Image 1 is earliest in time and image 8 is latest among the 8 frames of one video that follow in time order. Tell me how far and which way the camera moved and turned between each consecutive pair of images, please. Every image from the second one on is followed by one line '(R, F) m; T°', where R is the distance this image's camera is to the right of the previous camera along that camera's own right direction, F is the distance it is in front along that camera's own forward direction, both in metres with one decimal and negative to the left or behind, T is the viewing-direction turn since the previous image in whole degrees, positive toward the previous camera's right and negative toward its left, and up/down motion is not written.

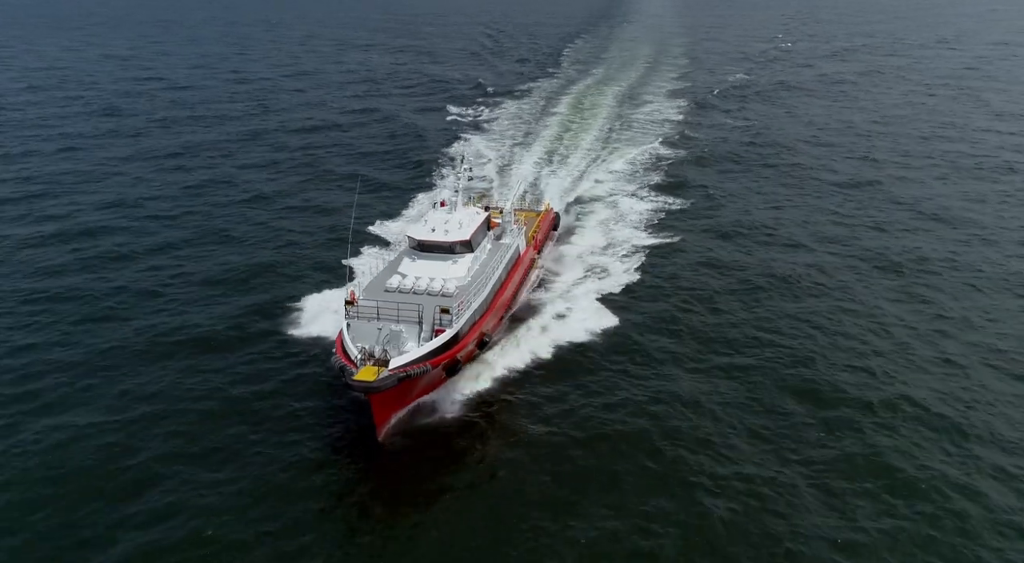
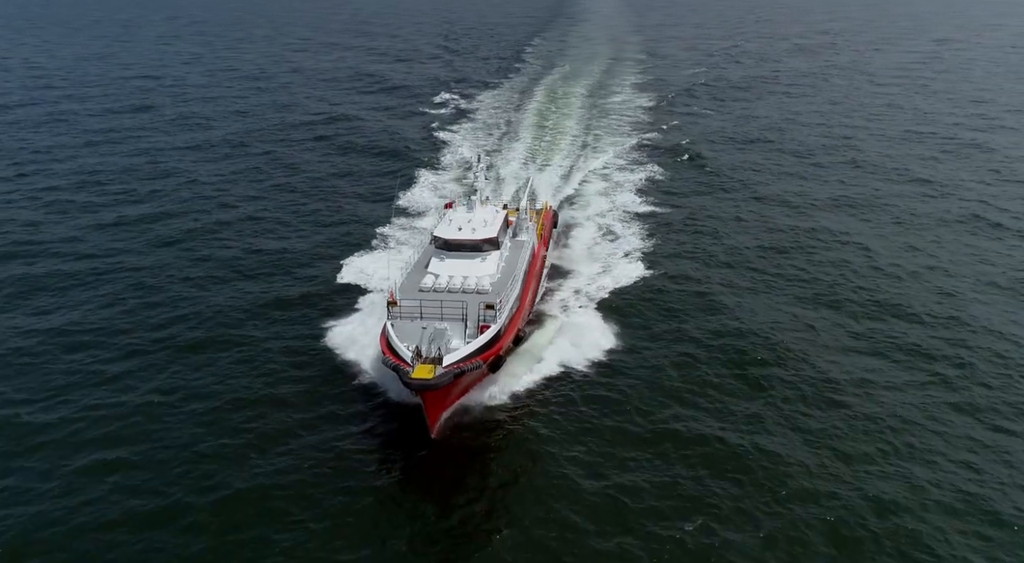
(-5.7, -6.8) m; +3°
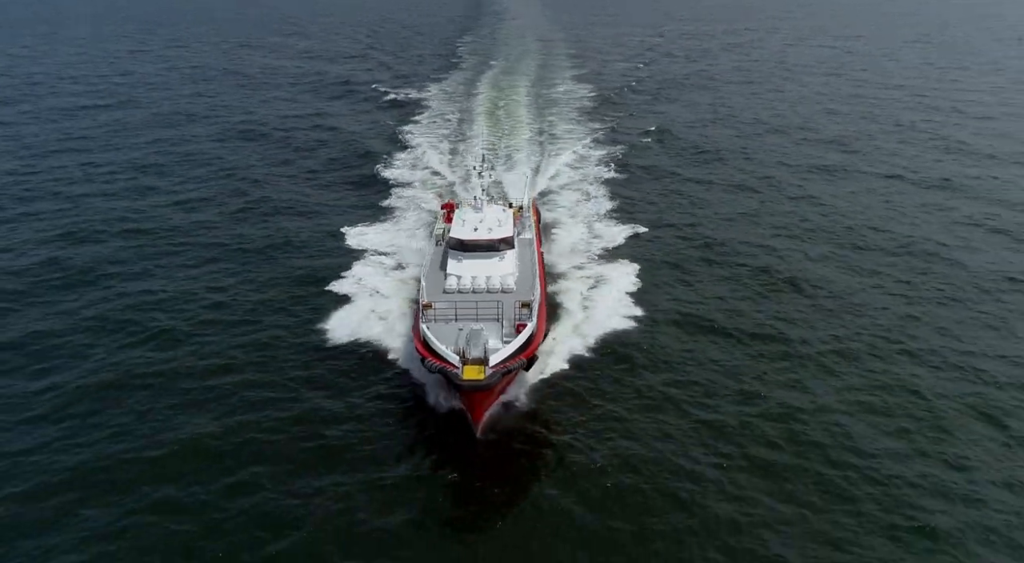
(-5.8, -7.0) m; +6°
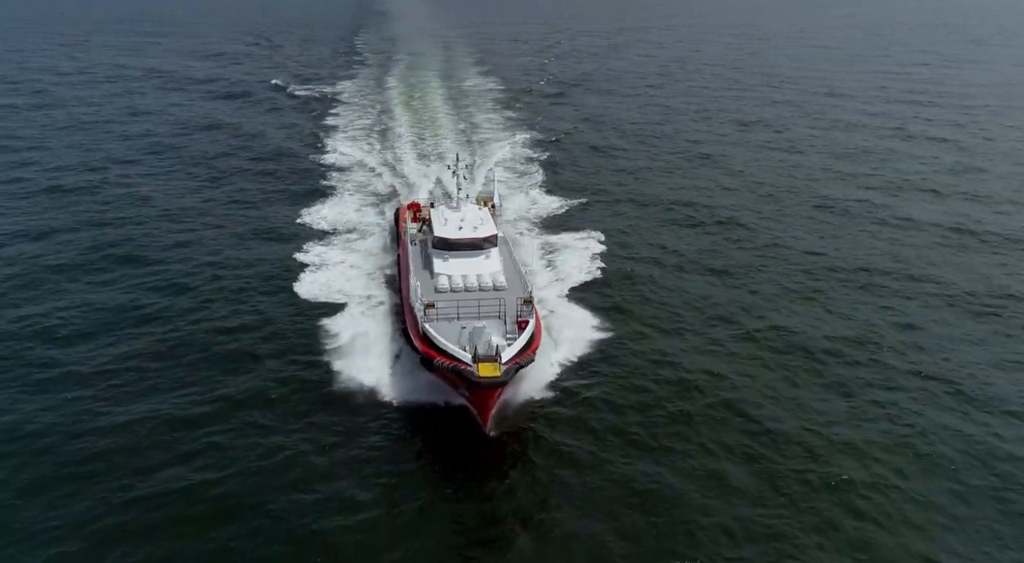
(-4.7, -5.9) m; +8°
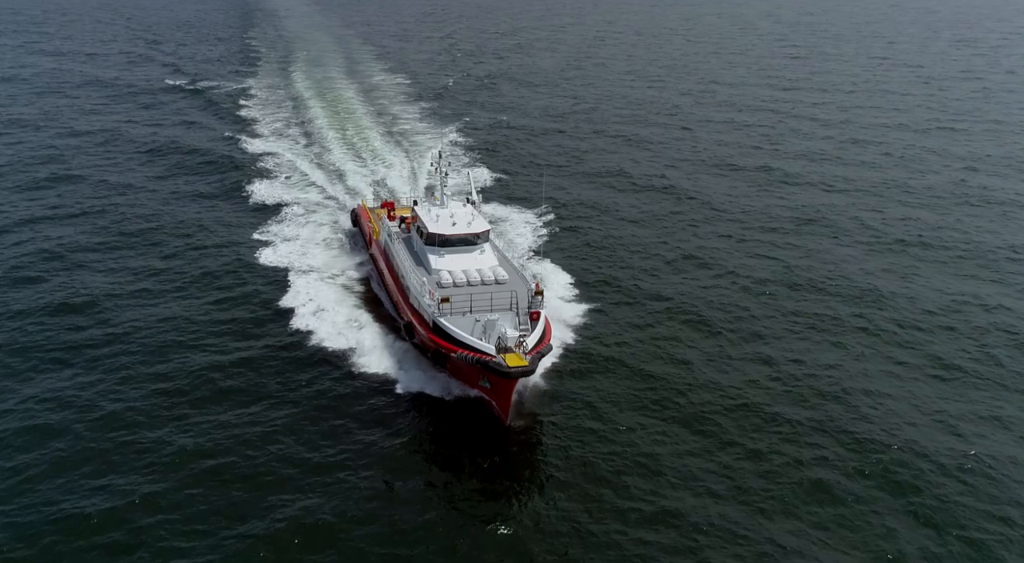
(-4.4, -6.2) m; +8°
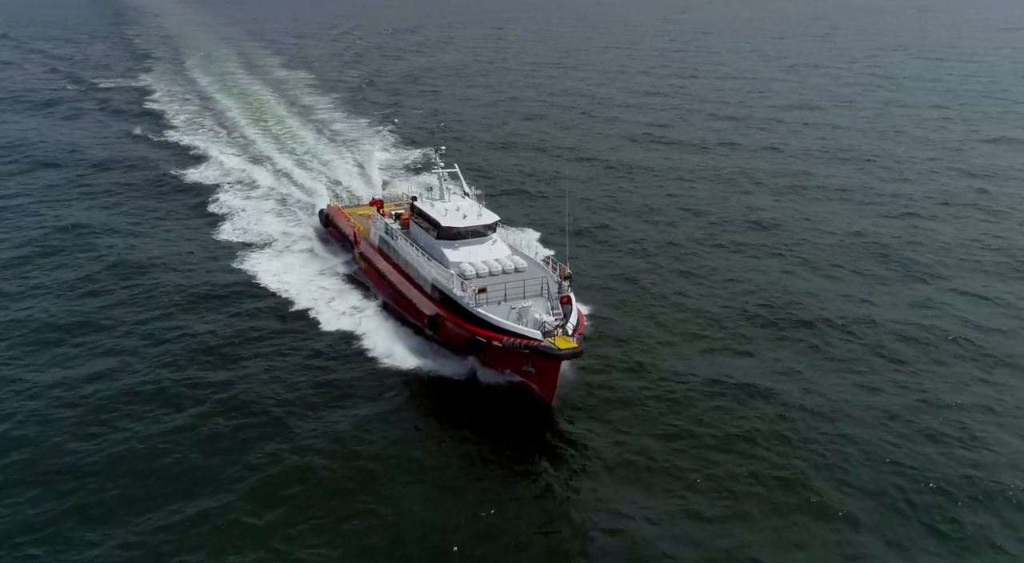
(-4.5, -7.2) m; +8°
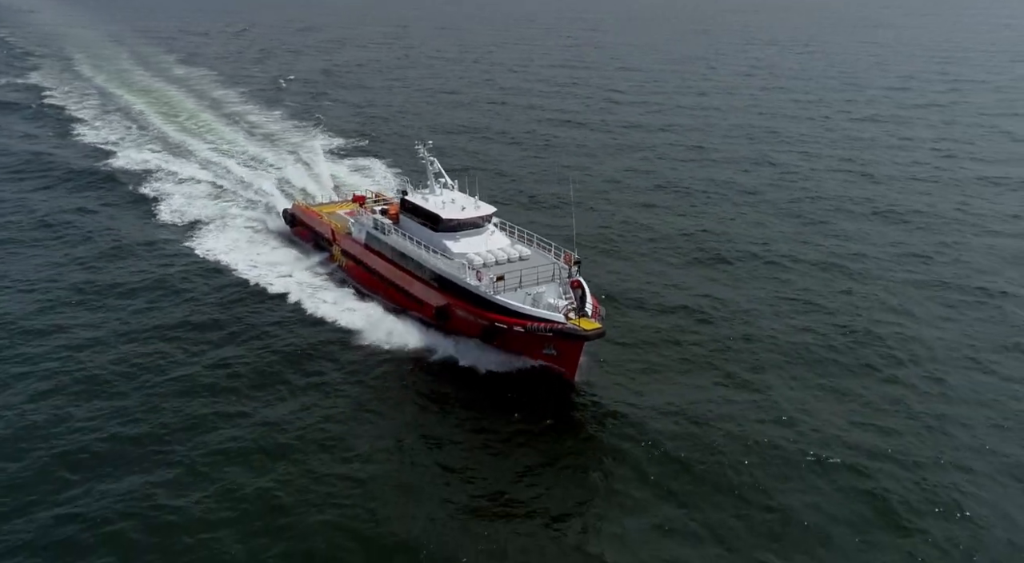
(-3.1, -5.6) m; +7°
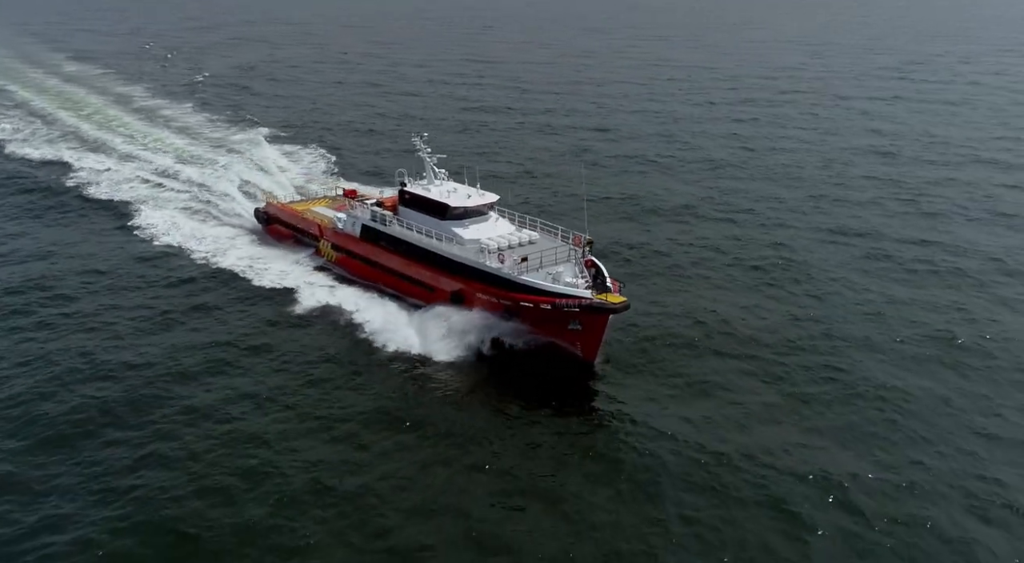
(-2.7, -5.7) m; +7°
